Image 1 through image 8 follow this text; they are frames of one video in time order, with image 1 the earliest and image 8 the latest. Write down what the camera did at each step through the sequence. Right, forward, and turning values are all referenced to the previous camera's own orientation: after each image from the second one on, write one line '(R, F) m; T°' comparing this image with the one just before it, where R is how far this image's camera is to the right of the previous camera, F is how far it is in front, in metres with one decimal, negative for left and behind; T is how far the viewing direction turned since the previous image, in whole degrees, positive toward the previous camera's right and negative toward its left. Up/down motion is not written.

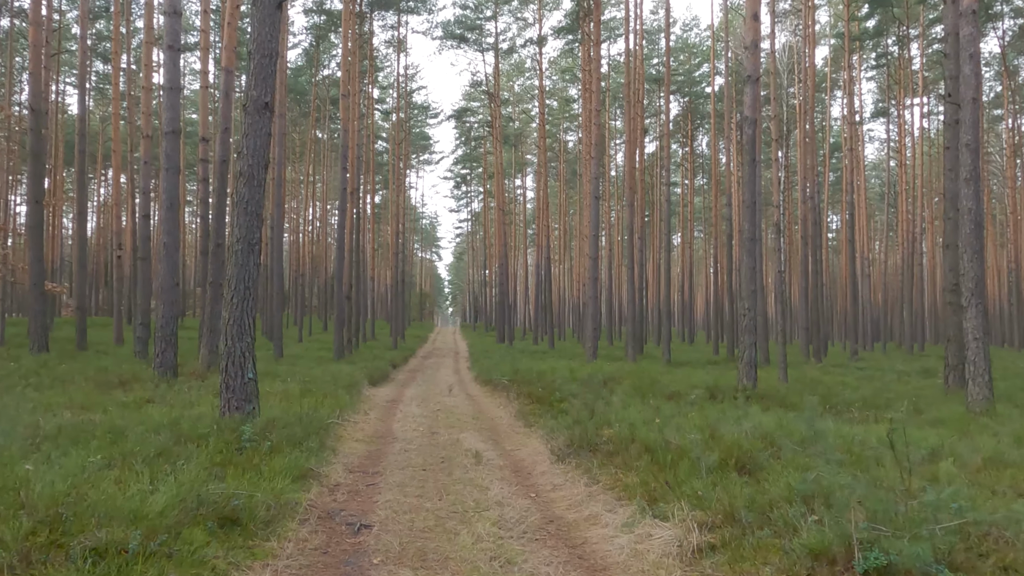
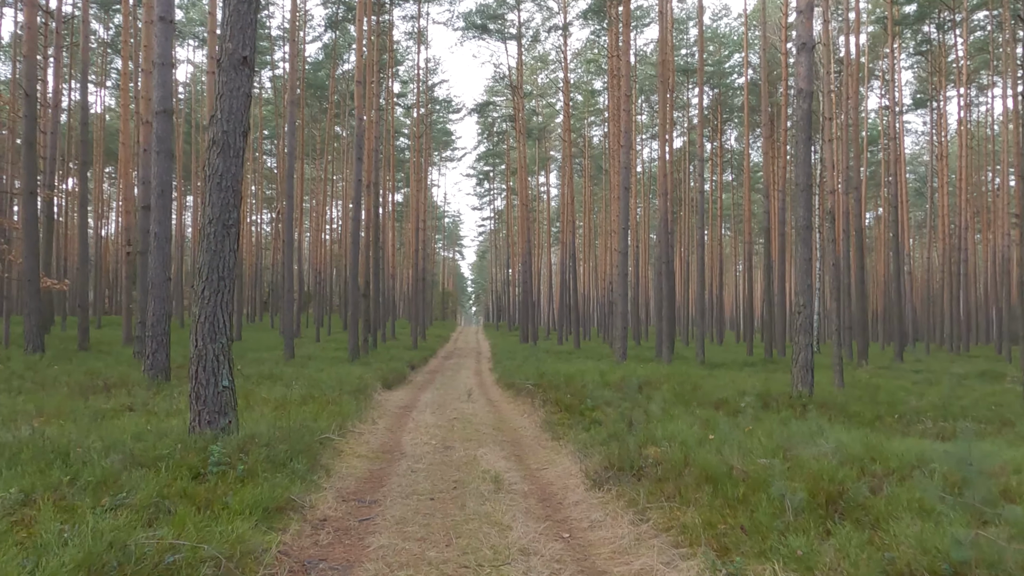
(0.0, +1.0) m; -2°
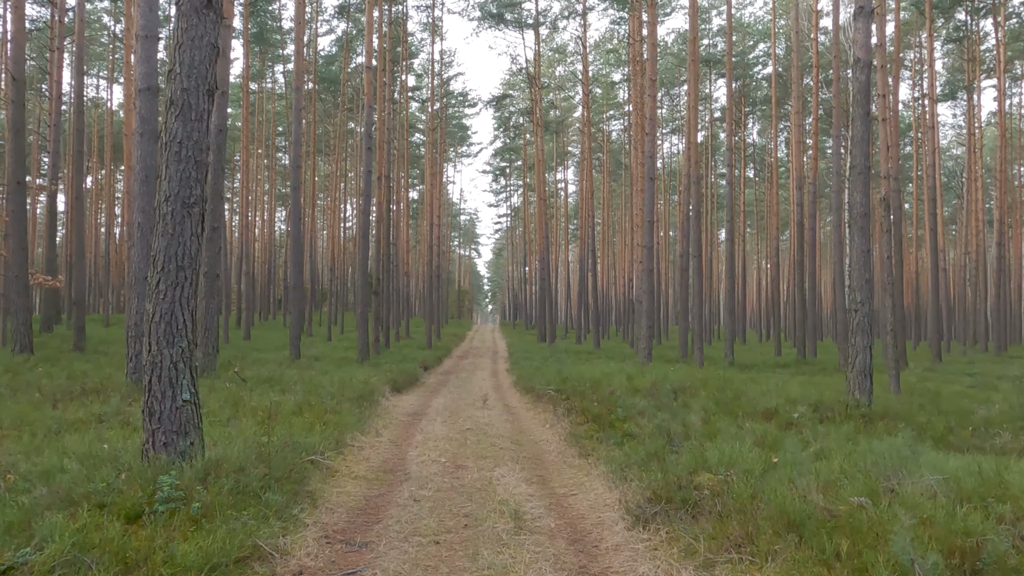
(0.0, +0.9) m; -1°
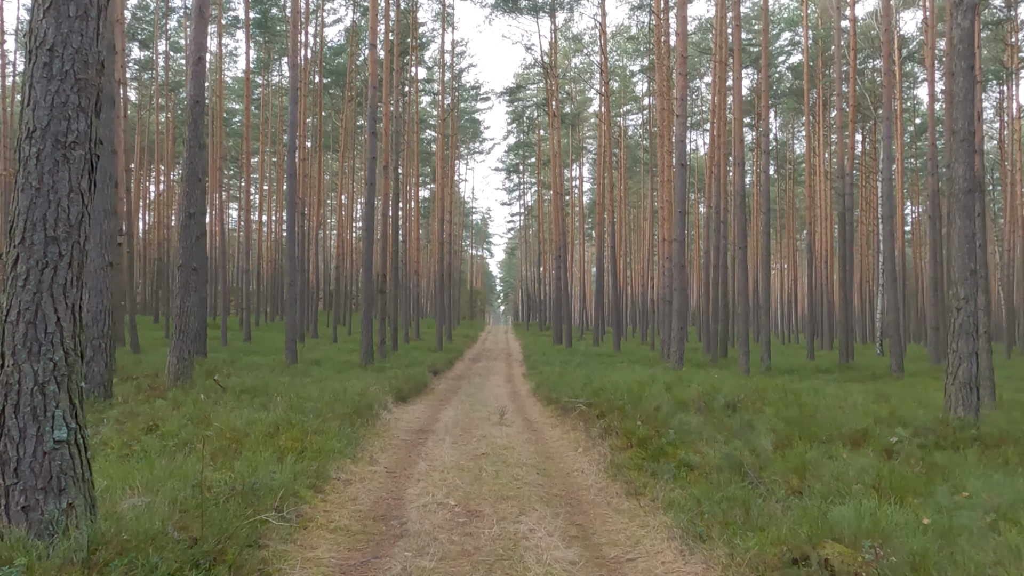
(-0.1, +1.4) m; -1°
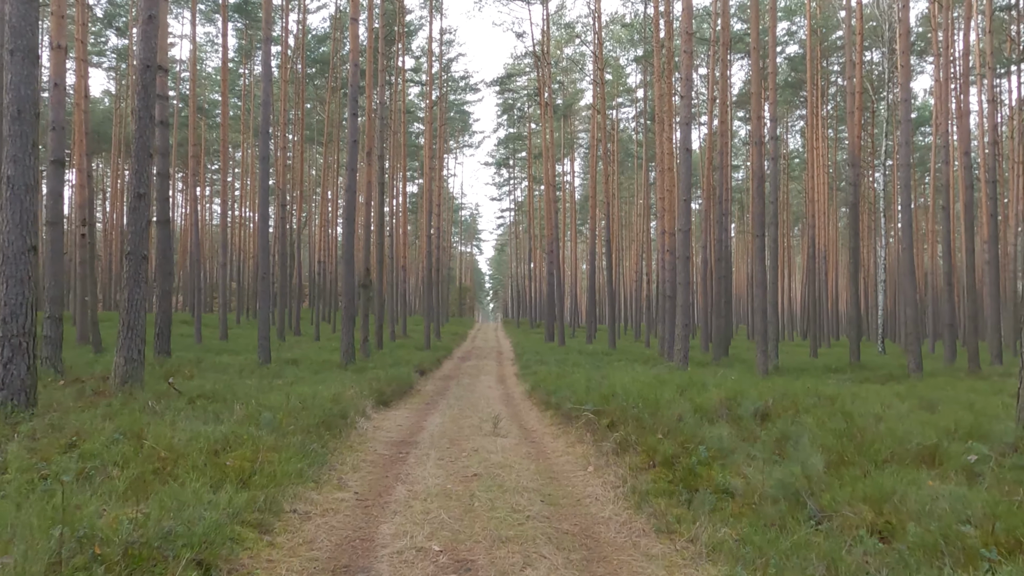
(-0.1, +1.0) m; +1°
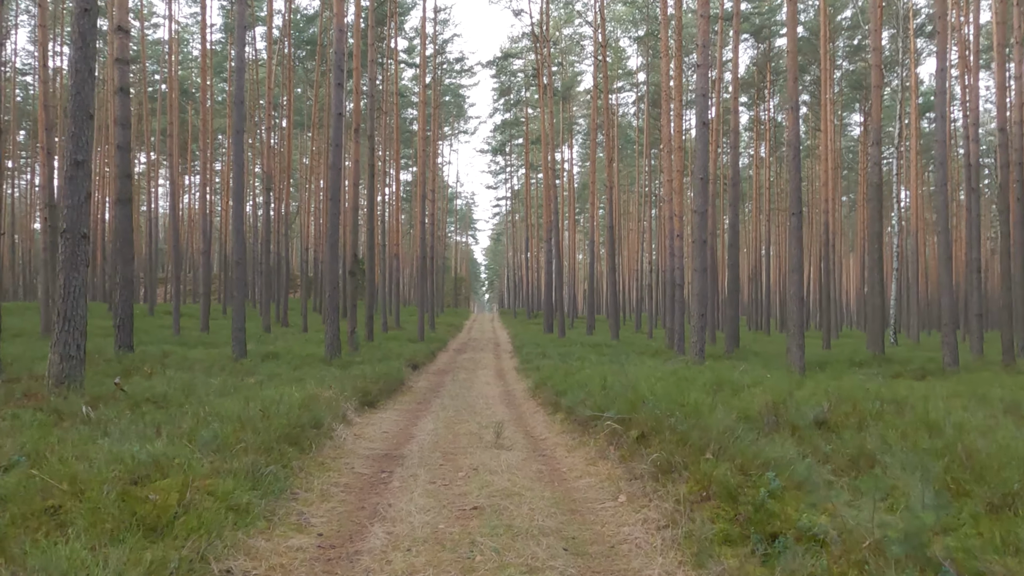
(-0.1, +1.1) m; 0°
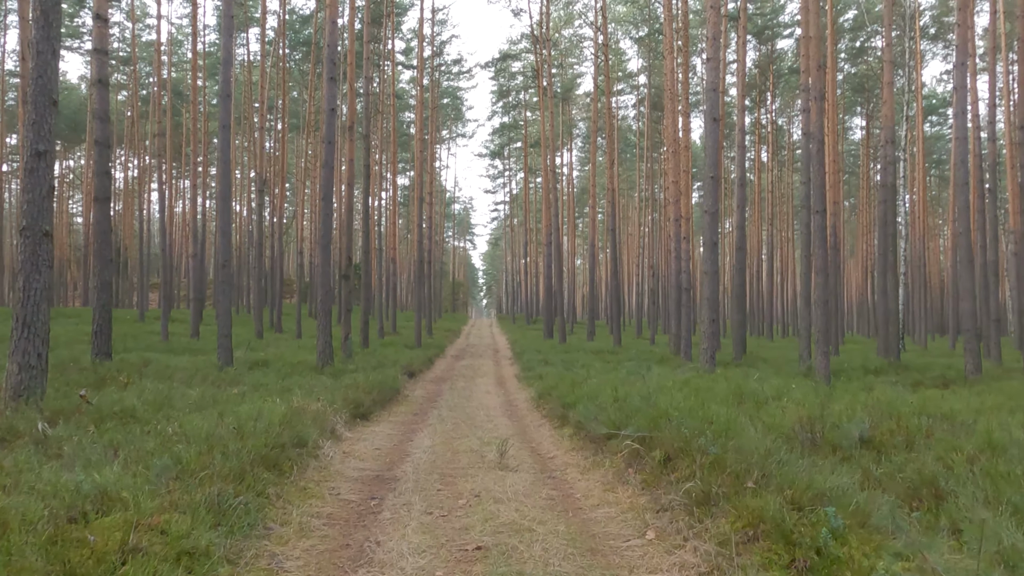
(-0.1, +0.6) m; 0°
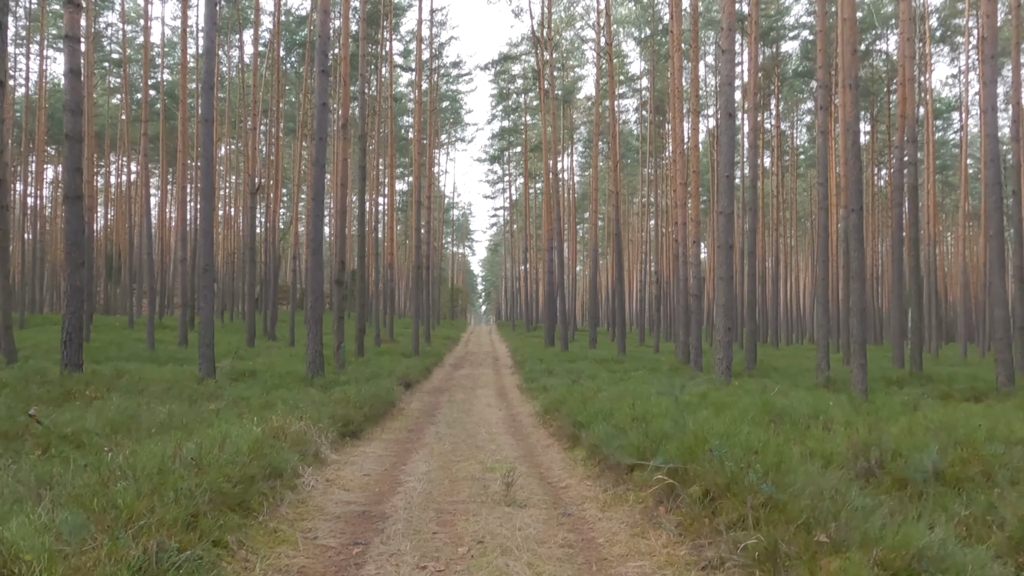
(-0.1, +0.7) m; 0°
